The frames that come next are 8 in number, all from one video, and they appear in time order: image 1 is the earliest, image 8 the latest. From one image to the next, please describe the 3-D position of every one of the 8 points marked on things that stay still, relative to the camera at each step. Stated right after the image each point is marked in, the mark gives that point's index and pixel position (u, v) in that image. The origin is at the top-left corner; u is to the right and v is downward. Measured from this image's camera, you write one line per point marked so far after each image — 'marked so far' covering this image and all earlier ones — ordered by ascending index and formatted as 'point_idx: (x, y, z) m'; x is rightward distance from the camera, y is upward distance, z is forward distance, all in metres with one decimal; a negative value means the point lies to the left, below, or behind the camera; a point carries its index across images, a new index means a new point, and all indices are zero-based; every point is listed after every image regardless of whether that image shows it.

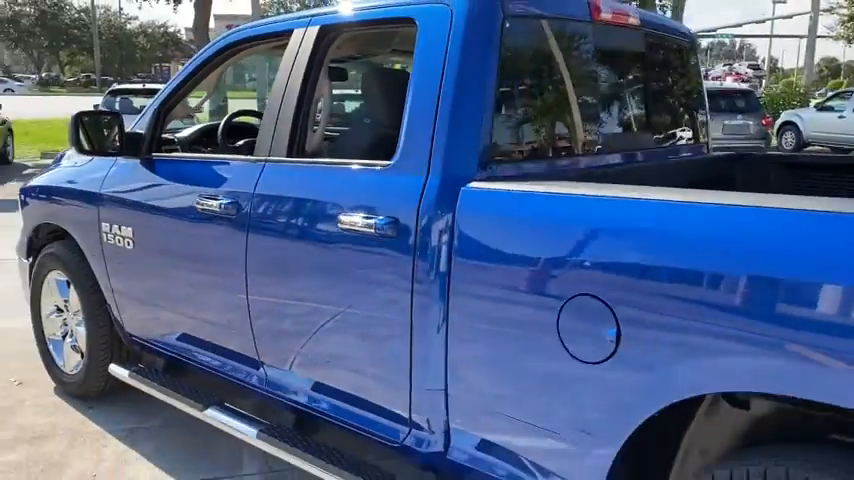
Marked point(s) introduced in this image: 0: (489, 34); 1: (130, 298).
0: (+0.2, +0.7, +2.5) m
1: (-1.5, -0.3, +3.8) m
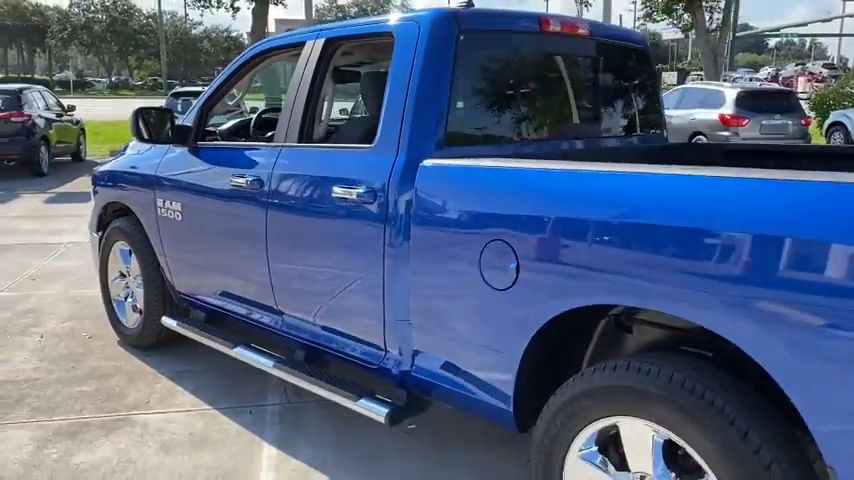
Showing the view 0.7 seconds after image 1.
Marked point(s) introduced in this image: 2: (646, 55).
0: (+0.1, +0.8, +3.2) m
1: (-1.5, -0.1, +4.6) m
2: (+1.2, +1.0, +4.2) m
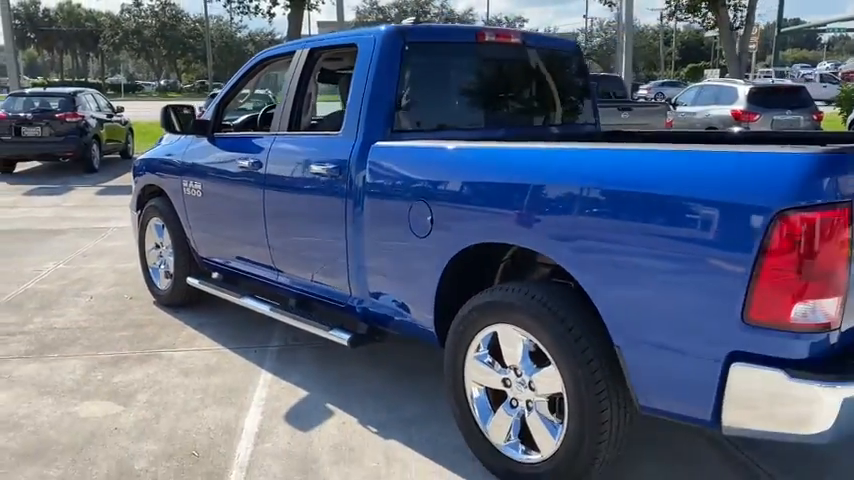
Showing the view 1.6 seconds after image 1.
0: (-0.2, +1.0, +4.1) m
1: (-1.7, +0.1, +5.6) m
2: (+1.0, +1.2, +5.0) m
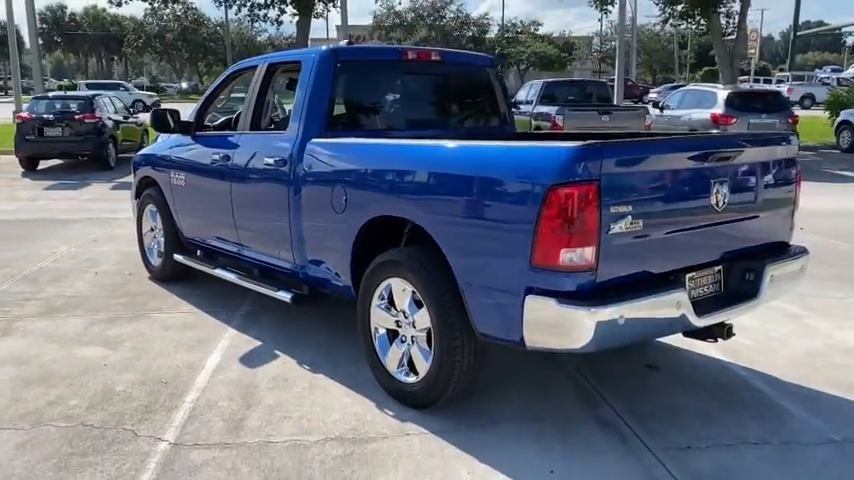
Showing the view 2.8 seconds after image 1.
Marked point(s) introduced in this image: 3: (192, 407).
0: (-0.7, +1.2, +5.1) m
1: (-2.2, +0.2, +6.7) m
2: (+0.6, +1.3, +6.0) m
3: (-1.3, -0.9, +4.2) m
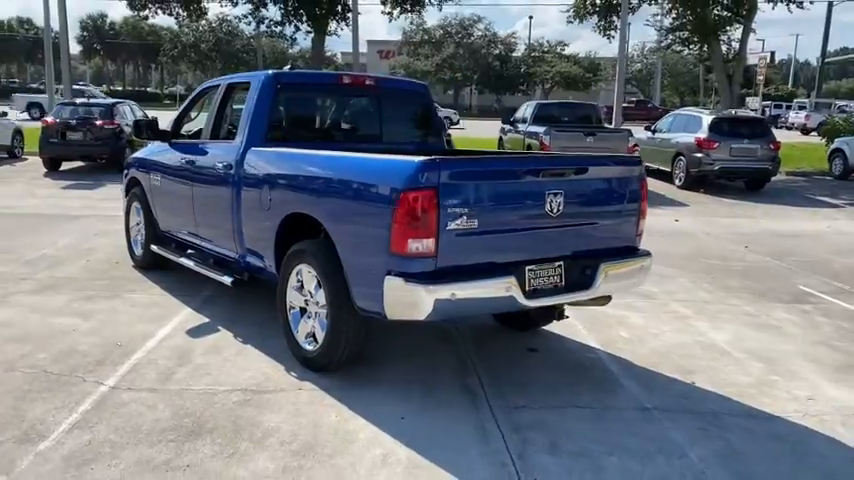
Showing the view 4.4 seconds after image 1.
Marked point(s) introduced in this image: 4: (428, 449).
0: (-1.3, +1.2, +6.1) m
1: (-2.7, +0.3, +7.7) m
2: (0.0, +1.3, +6.9) m
3: (-2.0, -0.9, +5.2) m
4: (0.0, -1.1, +4.1) m
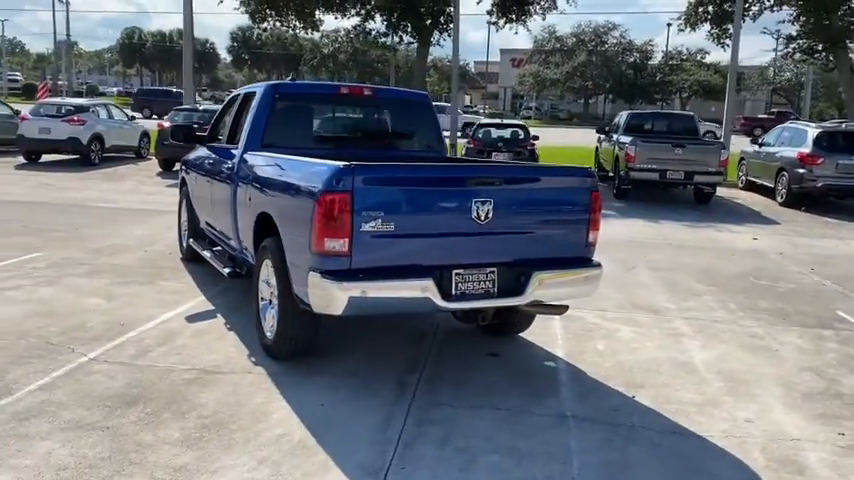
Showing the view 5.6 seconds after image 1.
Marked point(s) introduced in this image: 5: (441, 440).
0: (-1.4, +1.2, +6.6) m
1: (-2.6, +0.4, +8.5) m
2: (0.0, +1.3, +7.2) m
3: (-2.4, -0.8, +5.9) m
4: (-0.6, -1.1, +4.4) m
5: (+0.1, -1.1, +4.3) m
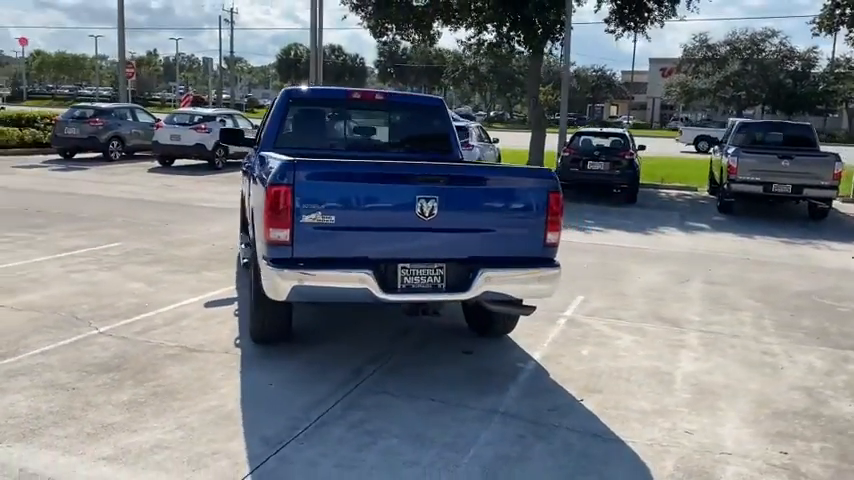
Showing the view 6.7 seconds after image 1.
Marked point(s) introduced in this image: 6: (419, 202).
0: (-1.3, +1.3, +7.1) m
1: (-2.2, +0.4, +9.1) m
2: (+0.2, +1.3, +7.4) m
3: (-2.5, -0.7, +6.5) m
4: (-1.1, -1.0, +4.7) m
5: (-0.4, -1.1, +4.5) m
6: (0.0, +0.3, +5.1) m
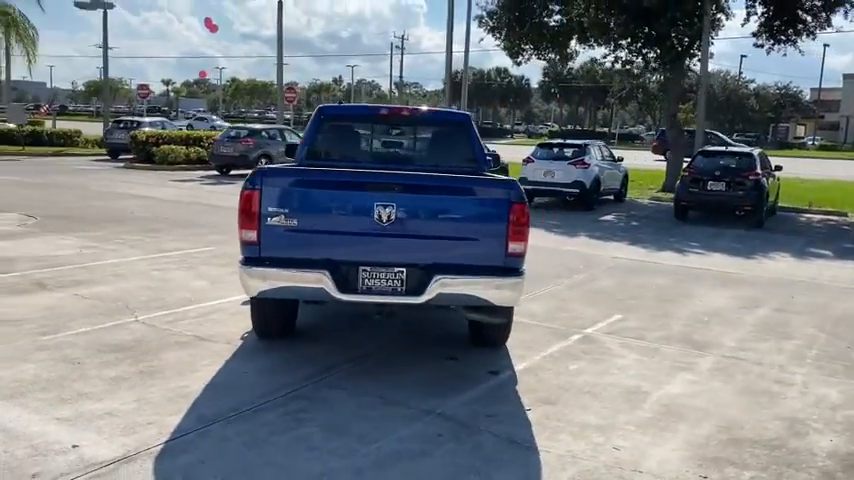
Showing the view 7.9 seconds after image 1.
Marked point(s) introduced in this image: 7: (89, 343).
0: (-1.1, +1.2, +7.6) m
1: (-1.5, +0.3, +9.8) m
2: (+0.4, +1.2, +7.6) m
3: (-2.4, -0.7, +7.3) m
4: (-1.5, -1.0, +5.2) m
5: (-0.9, -1.1, +4.9) m
6: (-0.3, +0.2, +5.3) m
7: (-2.8, -0.8, +6.2) m
